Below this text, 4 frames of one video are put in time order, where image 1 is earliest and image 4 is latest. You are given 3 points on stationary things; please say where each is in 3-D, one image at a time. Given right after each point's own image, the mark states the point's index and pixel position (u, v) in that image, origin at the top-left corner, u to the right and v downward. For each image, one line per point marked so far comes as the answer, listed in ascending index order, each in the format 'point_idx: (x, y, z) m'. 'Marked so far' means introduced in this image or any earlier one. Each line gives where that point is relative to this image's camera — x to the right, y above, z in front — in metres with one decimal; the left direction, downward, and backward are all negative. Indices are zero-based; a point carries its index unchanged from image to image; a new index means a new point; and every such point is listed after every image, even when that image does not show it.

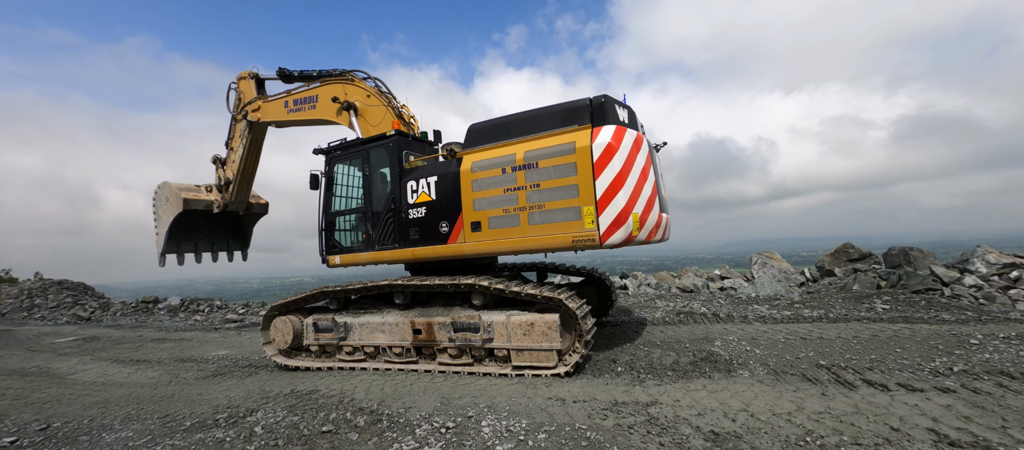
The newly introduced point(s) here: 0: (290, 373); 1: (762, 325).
0: (-2.5, -1.7, +4.7) m
1: (+3.2, -1.3, +5.2) m
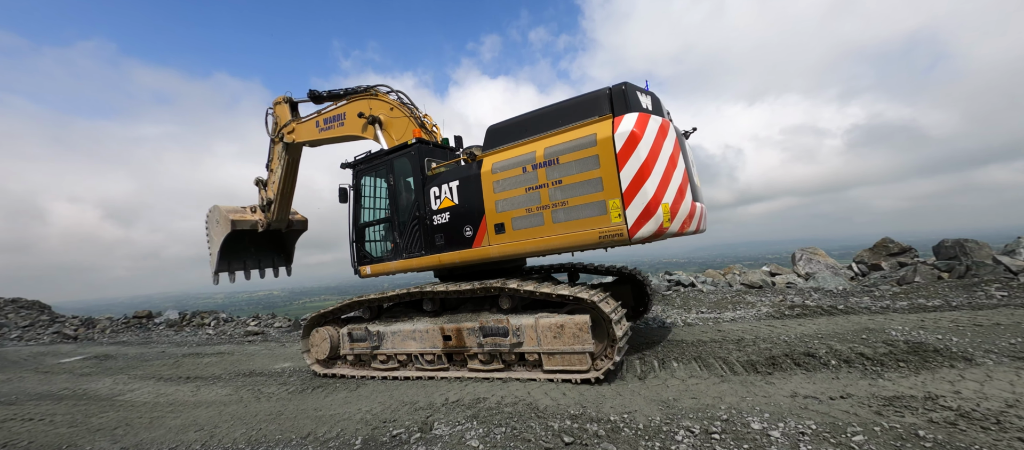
0: (-0.9, -1.6, +4.2) m
1: (+4.7, -1.1, +5.0) m
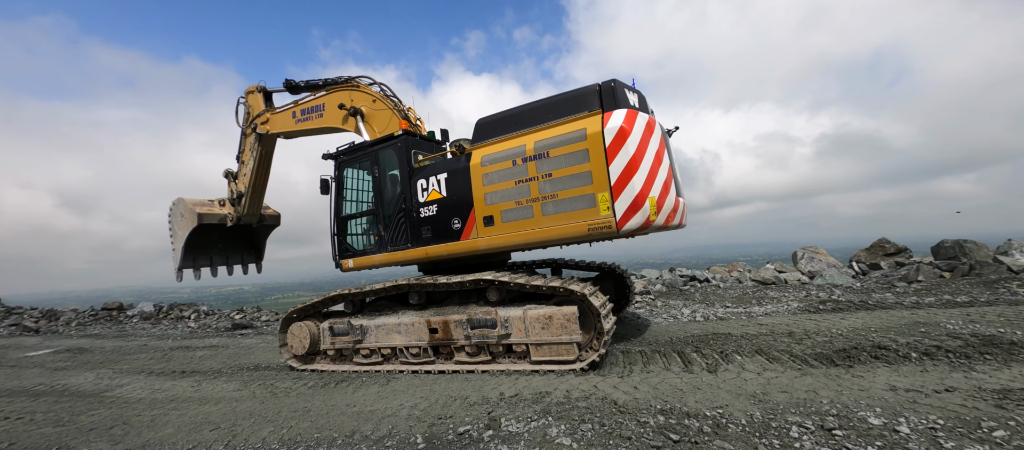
0: (-0.5, -1.4, +3.8) m
1: (+5.1, -1.0, +5.0) m
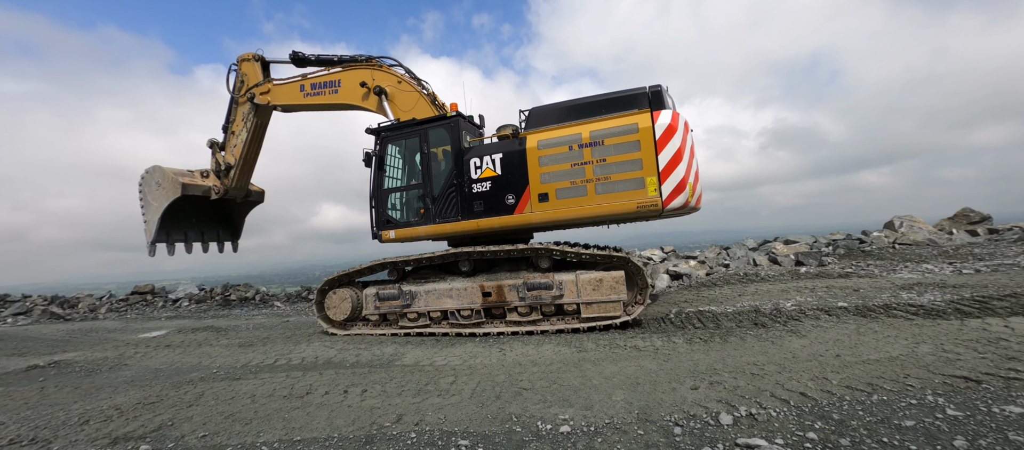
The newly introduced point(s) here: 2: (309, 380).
0: (+3.2, -0.8, +3.3) m
1: (+8.6, -0.4, +5.0) m
2: (-1.8, -1.3, +3.4) m
